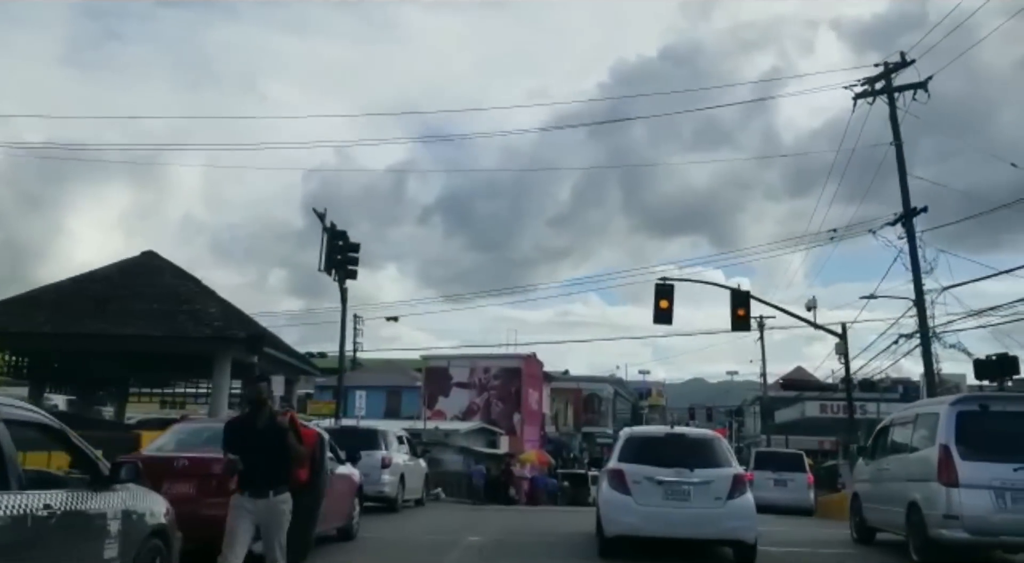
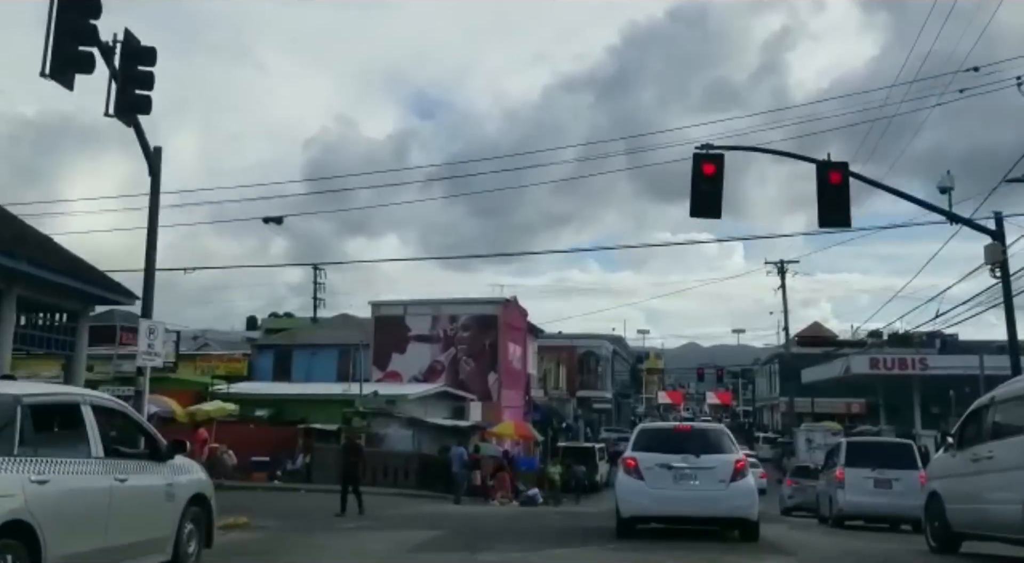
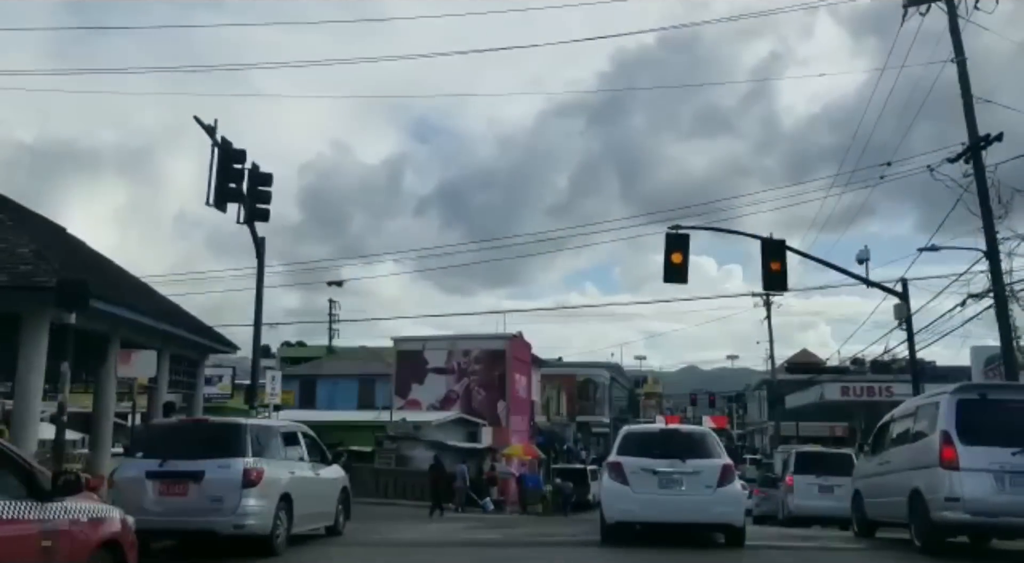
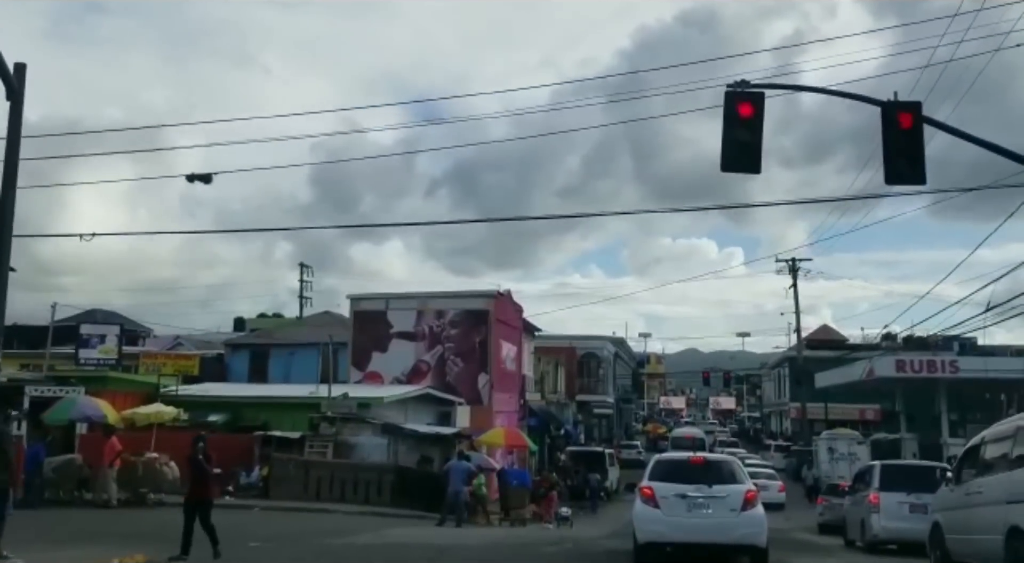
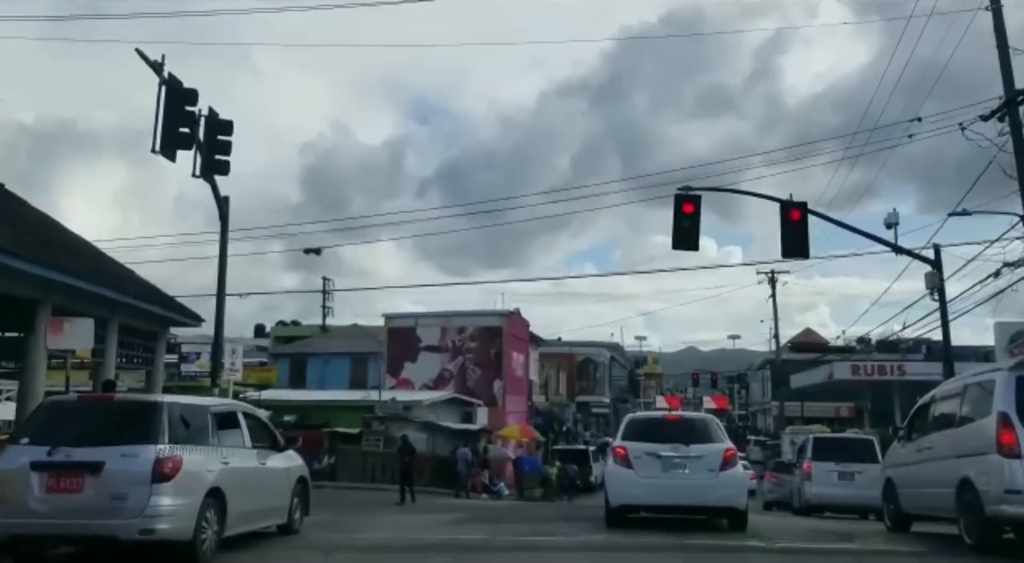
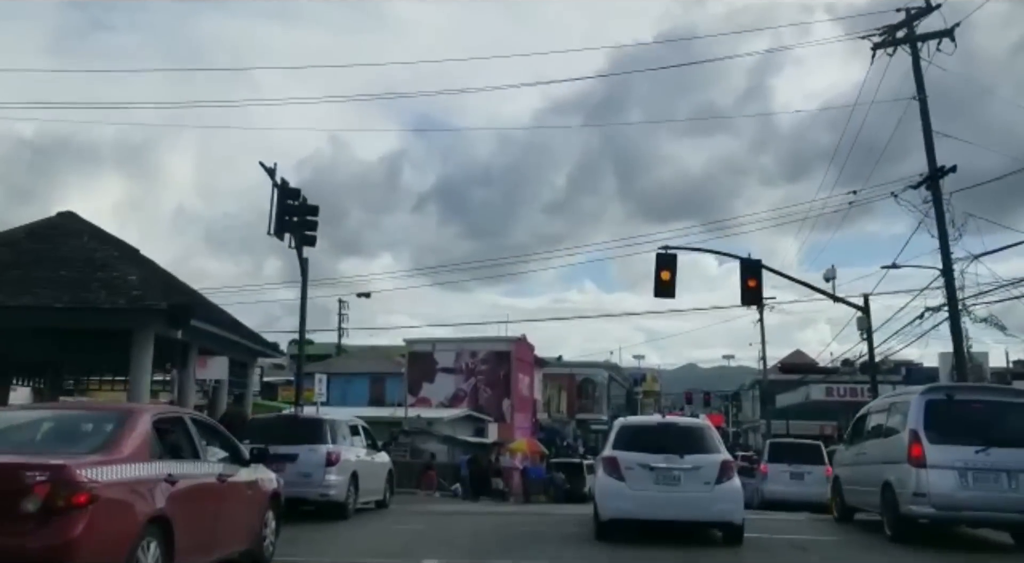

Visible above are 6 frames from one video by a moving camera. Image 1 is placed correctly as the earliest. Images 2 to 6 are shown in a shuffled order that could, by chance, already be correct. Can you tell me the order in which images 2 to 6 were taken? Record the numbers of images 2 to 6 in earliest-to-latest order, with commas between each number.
6, 3, 5, 2, 4
